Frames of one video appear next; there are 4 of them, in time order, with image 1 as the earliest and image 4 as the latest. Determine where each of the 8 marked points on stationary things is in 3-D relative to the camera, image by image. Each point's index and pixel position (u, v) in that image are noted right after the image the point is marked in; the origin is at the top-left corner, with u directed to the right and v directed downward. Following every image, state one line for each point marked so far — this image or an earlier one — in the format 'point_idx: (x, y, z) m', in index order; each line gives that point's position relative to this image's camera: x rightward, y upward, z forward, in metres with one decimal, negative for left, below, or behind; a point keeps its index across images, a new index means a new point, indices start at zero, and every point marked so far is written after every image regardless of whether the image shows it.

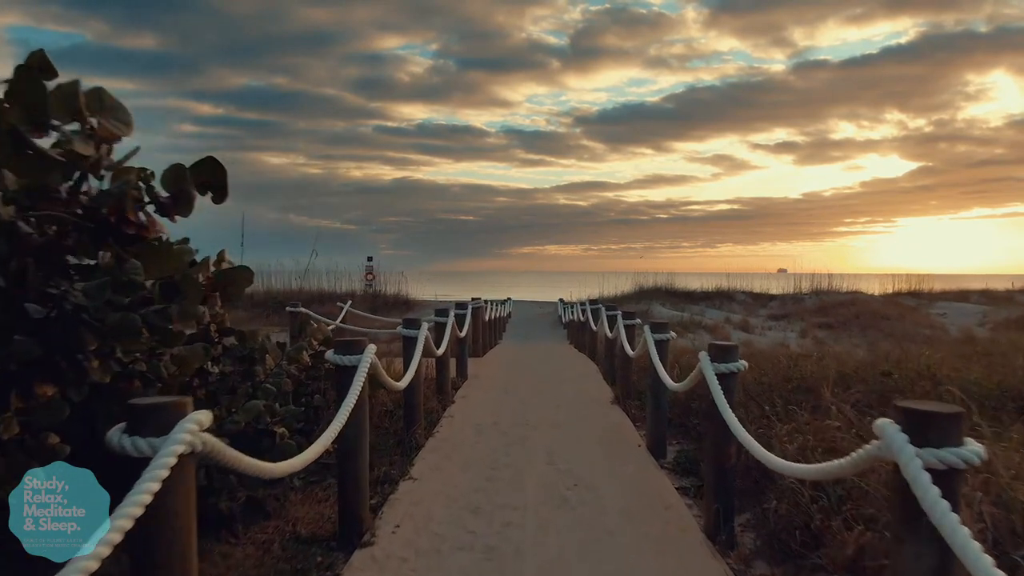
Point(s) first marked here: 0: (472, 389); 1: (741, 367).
0: (-0.5, -1.3, +8.7) m
1: (+1.3, -0.4, +3.8) m
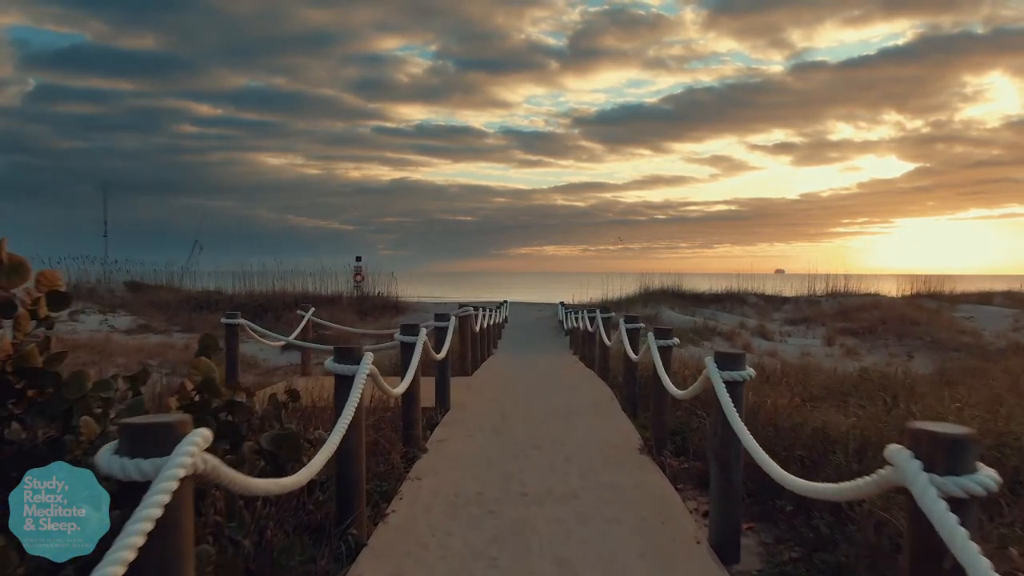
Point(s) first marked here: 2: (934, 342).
0: (-0.6, -1.4, +6.7) m
1: (+1.2, -0.5, +1.8) m
2: (+11.0, -1.4, +17.9) m
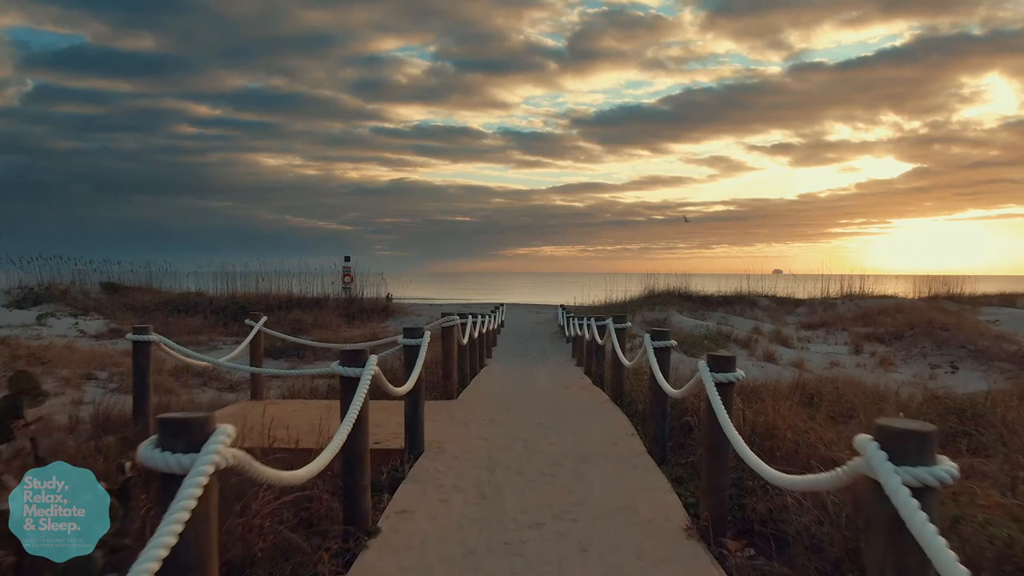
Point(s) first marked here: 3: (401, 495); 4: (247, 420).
0: (-0.6, -1.4, +4.9) m
1: (+1.2, -0.5, 0.0) m
2: (+10.9, -1.5, +16.2) m
3: (-0.8, -1.4, +4.7) m
4: (-2.6, -1.3, +6.8) m
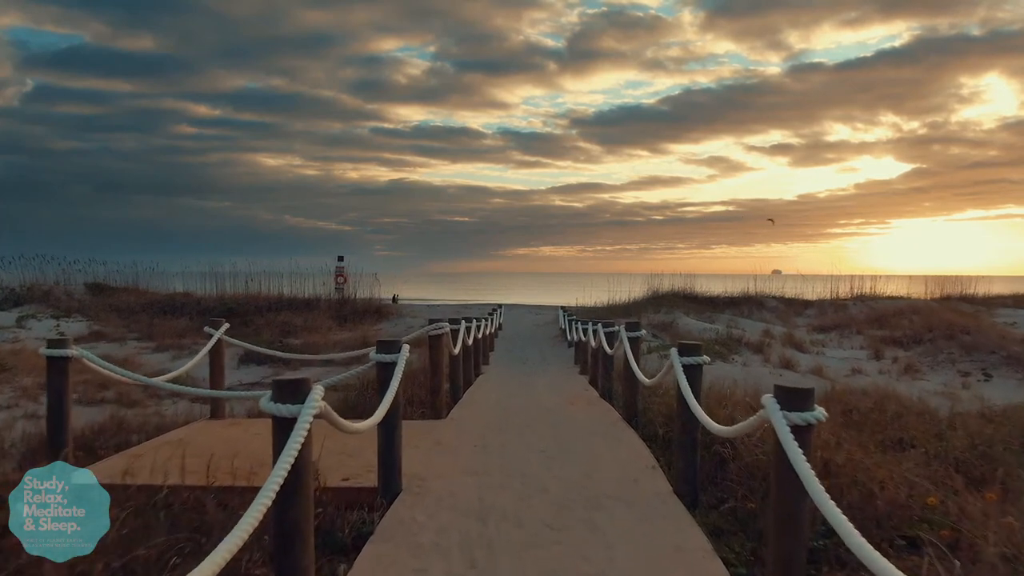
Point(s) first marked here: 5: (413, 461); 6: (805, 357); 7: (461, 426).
0: (-0.7, -1.4, +3.8) m
1: (+1.2, -0.6, -1.1) m
2: (+10.9, -1.5, +15.1) m
3: (-0.8, -1.4, +3.6) m
4: (-2.6, -1.3, +5.7) m
5: (-0.8, -1.4, +5.4) m
6: (+7.1, -1.7, +16.6) m
7: (-0.5, -1.4, +6.9) m
